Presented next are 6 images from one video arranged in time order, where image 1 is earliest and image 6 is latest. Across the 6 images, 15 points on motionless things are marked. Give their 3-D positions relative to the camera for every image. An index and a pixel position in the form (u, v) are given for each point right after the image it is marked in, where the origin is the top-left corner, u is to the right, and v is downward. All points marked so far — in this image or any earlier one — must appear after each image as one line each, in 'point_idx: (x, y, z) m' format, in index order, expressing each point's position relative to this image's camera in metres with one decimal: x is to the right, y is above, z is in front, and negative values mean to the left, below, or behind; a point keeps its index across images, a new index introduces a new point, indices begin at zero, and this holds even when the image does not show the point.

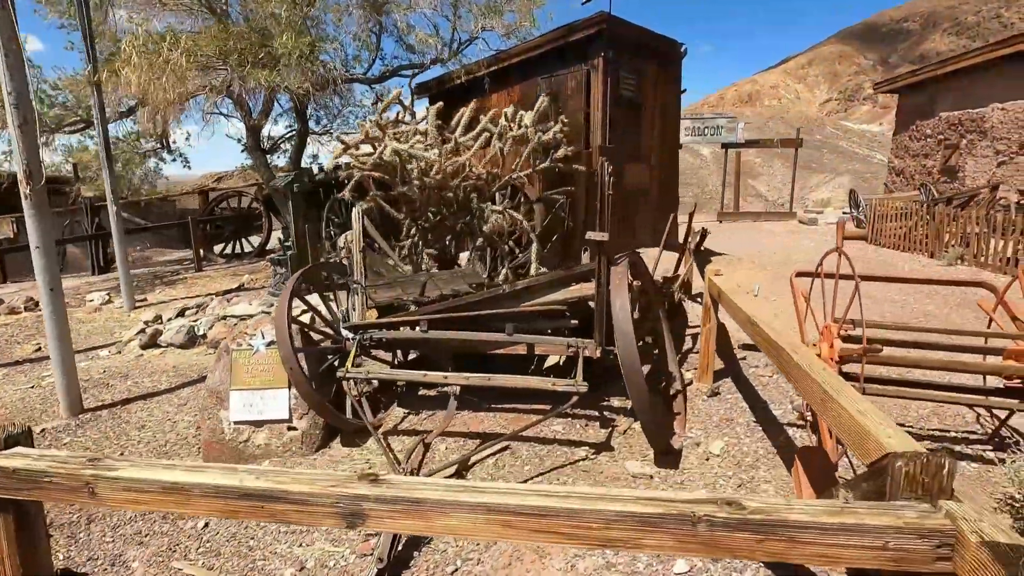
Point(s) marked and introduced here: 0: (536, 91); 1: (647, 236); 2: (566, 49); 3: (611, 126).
0: (+0.4, +3.6, +9.9) m
1: (+2.7, +1.0, +10.4) m
2: (+0.9, +4.2, +9.4) m
3: (+1.7, +2.8, +9.1) m
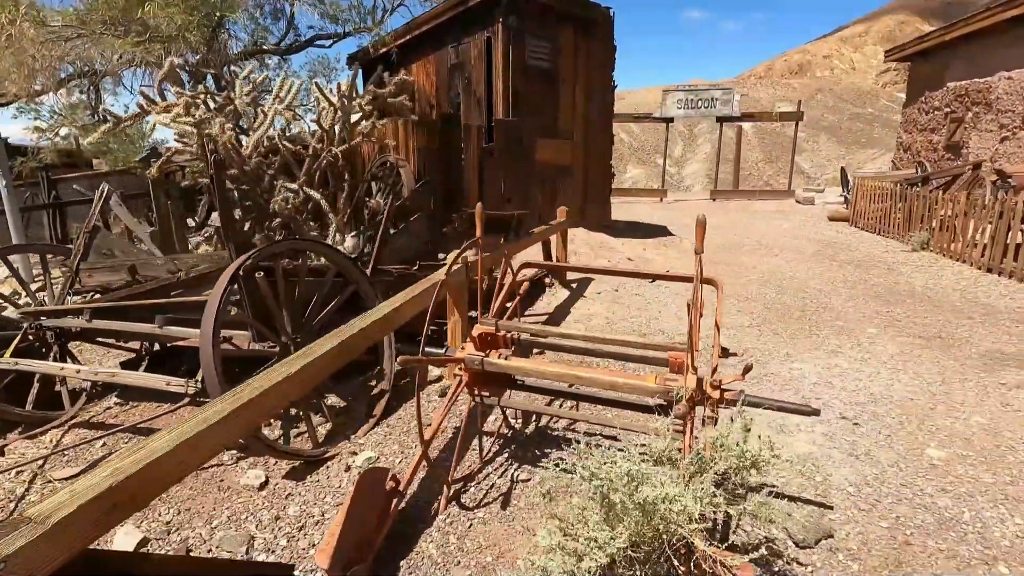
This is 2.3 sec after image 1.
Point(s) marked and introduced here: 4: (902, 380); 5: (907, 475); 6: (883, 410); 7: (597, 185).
0: (-1.2, +4.0, +9.4) m
1: (+1.0, +1.3, +9.9) m
2: (-0.7, +4.5, +8.8) m
3: (+0.1, +3.1, +8.6) m
4: (+3.3, -0.8, +4.5) m
5: (+2.2, -1.1, +3.0) m
6: (+2.7, -0.9, +3.9) m
7: (+1.7, +2.0, +10.5) m
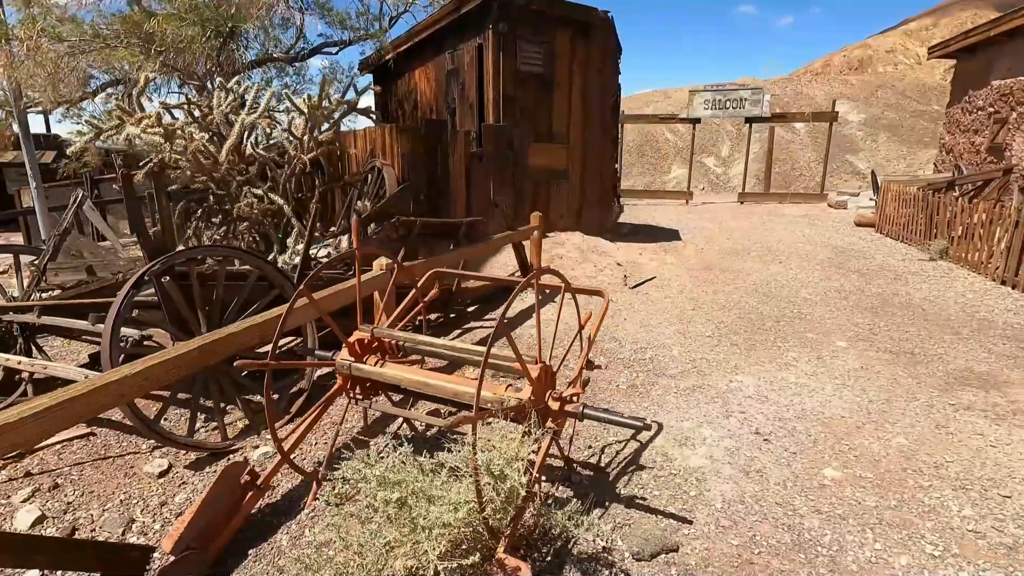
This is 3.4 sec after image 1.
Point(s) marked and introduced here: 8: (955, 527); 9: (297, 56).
0: (-1.2, +4.0, +9.6) m
1: (+0.9, +1.3, +9.9) m
2: (-0.8, +4.5, +9.0) m
3: (-0.1, +3.0, +8.7) m
4: (+2.7, -0.9, +4.4) m
5: (+1.5, -1.1, +3.0) m
6: (+2.1, -1.0, +3.8) m
7: (+1.6, +2.0, +10.5) m
8: (+2.3, -1.2, +2.7) m
9: (-4.3, +4.6, +10.7) m
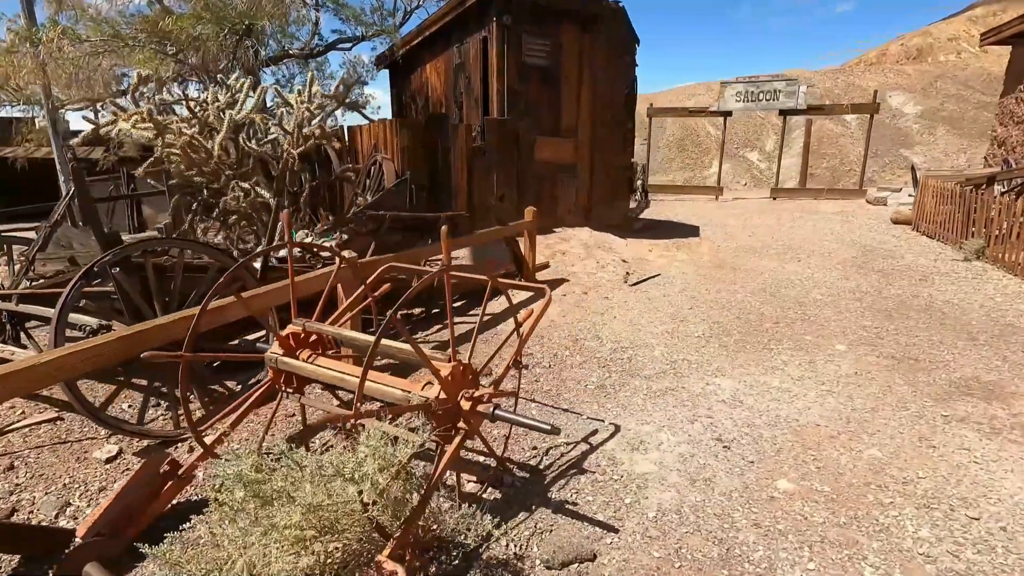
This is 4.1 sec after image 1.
0: (-1.1, +4.1, +9.6) m
1: (+1.1, +1.3, +9.8) m
2: (-0.7, +4.6, +8.9) m
3: (0.0, +3.1, +8.6) m
4: (+2.4, -0.9, +4.2) m
5: (+1.1, -1.1, +2.8) m
6: (+1.8, -1.0, +3.6) m
7: (+1.8, +2.0, +10.3) m
8: (+1.8, -1.2, +2.5) m
9: (-4.1, +4.8, +10.9) m
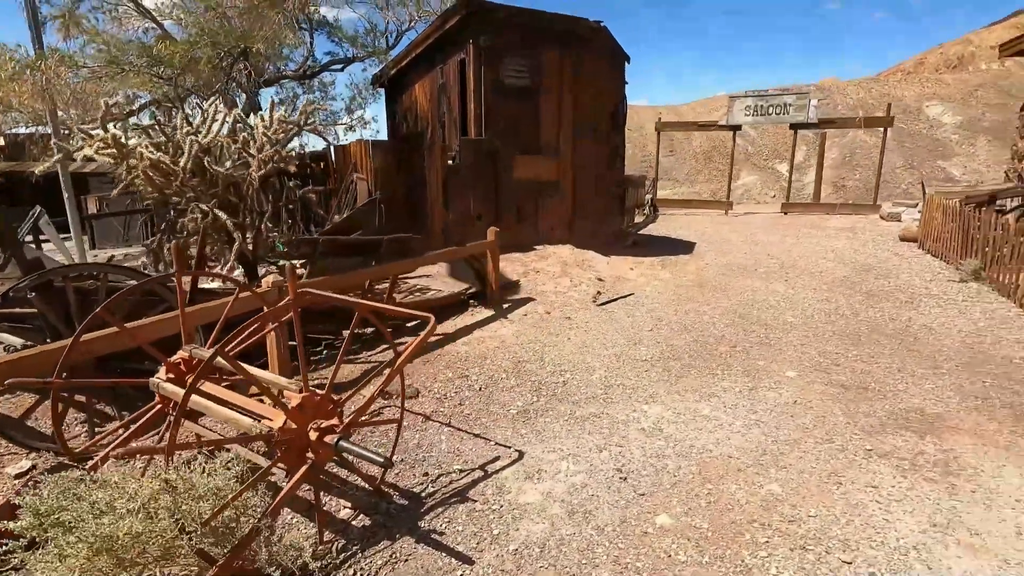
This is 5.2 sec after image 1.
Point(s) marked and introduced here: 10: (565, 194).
0: (-1.4, +3.8, +9.8) m
1: (+0.7, +1.0, +9.8) m
2: (-1.0, +4.3, +9.1) m
3: (-0.4, +2.8, +8.7) m
4: (+1.8, -1.1, +4.1) m
5: (+0.5, -1.3, +2.8) m
6: (+1.1, -1.2, +3.6) m
7: (+1.5, +1.7, +10.3) m
8: (+1.1, -1.4, +2.5) m
9: (-4.3, +4.5, +11.2) m
10: (+0.9, +1.7, +9.8) m
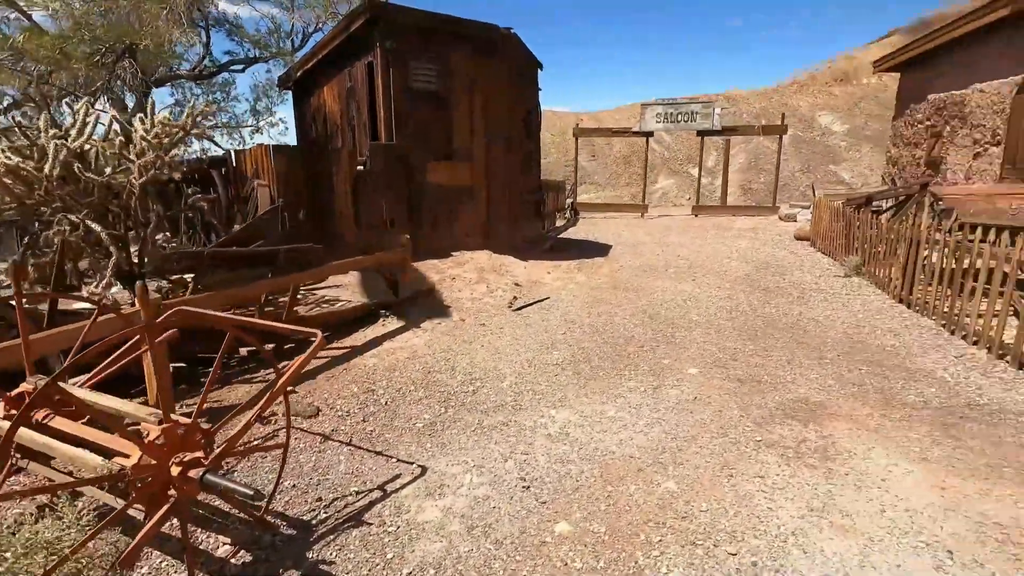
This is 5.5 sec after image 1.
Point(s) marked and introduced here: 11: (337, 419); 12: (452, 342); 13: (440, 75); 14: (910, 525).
0: (-3.0, +3.6, +9.4) m
1: (-0.8, +0.9, +9.8) m
2: (-2.5, +4.1, +8.8) m
3: (-1.8, +2.7, +8.5) m
4: (+1.1, -1.1, +4.2) m
5: (-0.1, -1.4, +2.8) m
6: (+0.4, -1.2, +3.6) m
7: (-0.1, +1.6, +10.3) m
8: (+0.6, -1.4, +2.5) m
9: (-6.1, +4.2, +10.5) m
10: (-0.6, +1.6, +9.8) m
11: (-1.4, -1.0, +4.2) m
12: (-0.7, -0.6, +6.1) m
13: (-1.2, +3.5, +8.9) m
14: (+2.2, -1.3, +3.0) m
